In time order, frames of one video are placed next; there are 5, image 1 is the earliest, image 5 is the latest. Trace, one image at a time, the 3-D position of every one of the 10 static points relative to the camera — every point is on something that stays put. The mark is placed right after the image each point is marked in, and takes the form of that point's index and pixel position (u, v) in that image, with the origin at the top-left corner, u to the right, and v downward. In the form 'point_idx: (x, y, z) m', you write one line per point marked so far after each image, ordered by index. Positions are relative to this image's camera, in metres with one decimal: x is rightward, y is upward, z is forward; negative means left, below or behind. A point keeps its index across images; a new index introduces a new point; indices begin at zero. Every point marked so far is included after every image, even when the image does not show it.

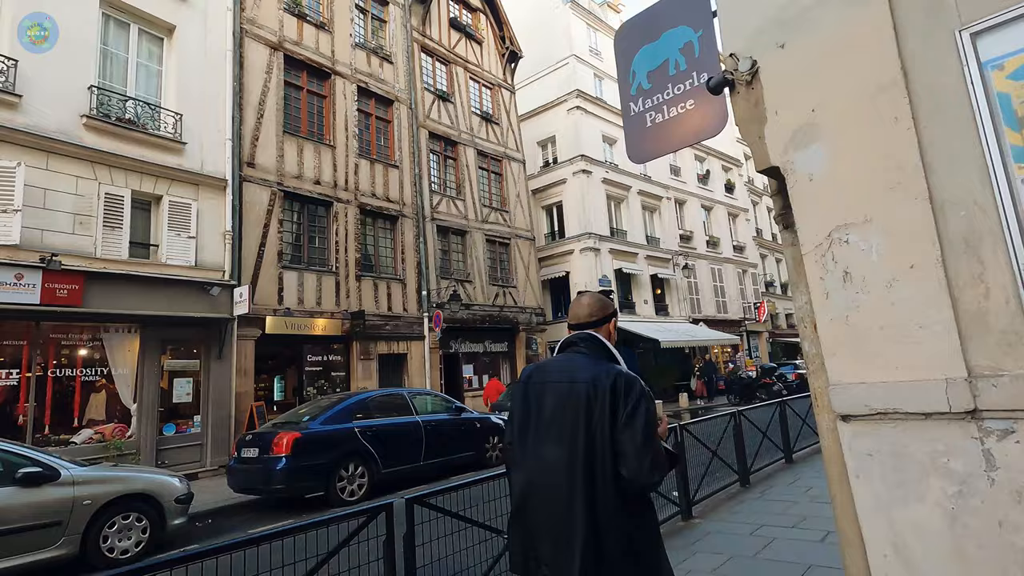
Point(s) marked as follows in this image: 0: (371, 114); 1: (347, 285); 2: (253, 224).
0: (-3.9, +4.8, +14.9) m
1: (-4.1, +0.1, +13.3) m
2: (-5.7, +1.4, +11.7) m
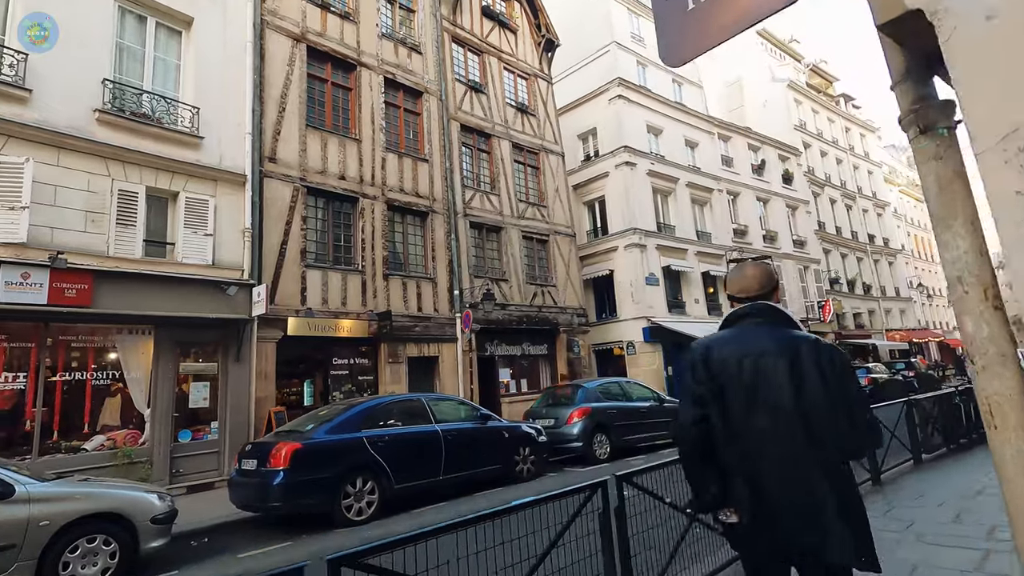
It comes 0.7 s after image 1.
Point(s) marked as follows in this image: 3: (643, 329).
0: (-3.0, +4.8, +14.3) m
1: (-3.2, +0.1, +12.6) m
2: (-5.0, +1.4, +11.3) m
3: (+4.9, -1.5, +20.0) m
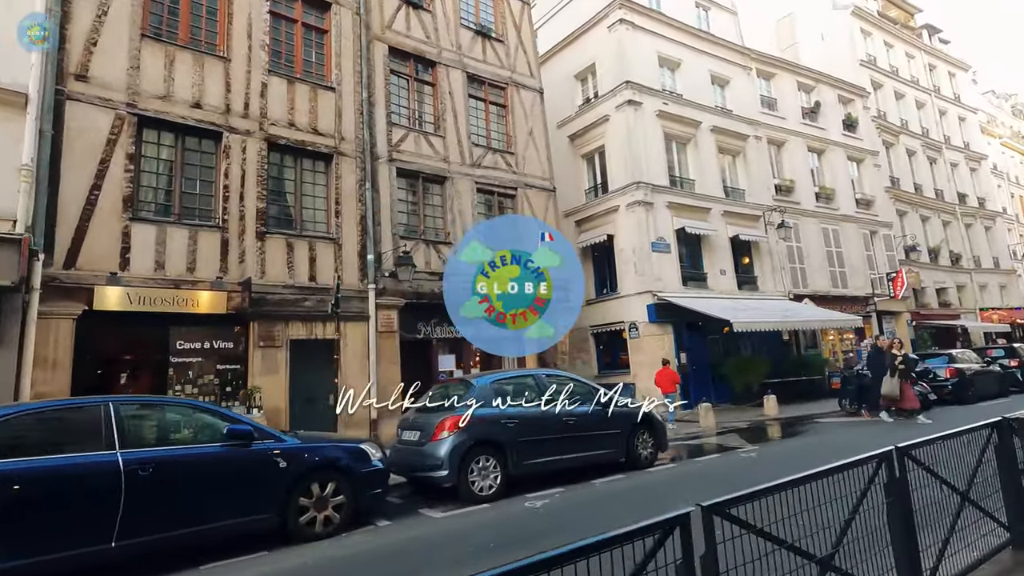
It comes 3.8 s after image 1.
0: (-4.5, +5.6, +11.2) m
1: (-4.9, +0.8, +9.7) m
2: (-6.8, +2.0, +8.5) m
3: (+4.0, -0.6, +16.0) m
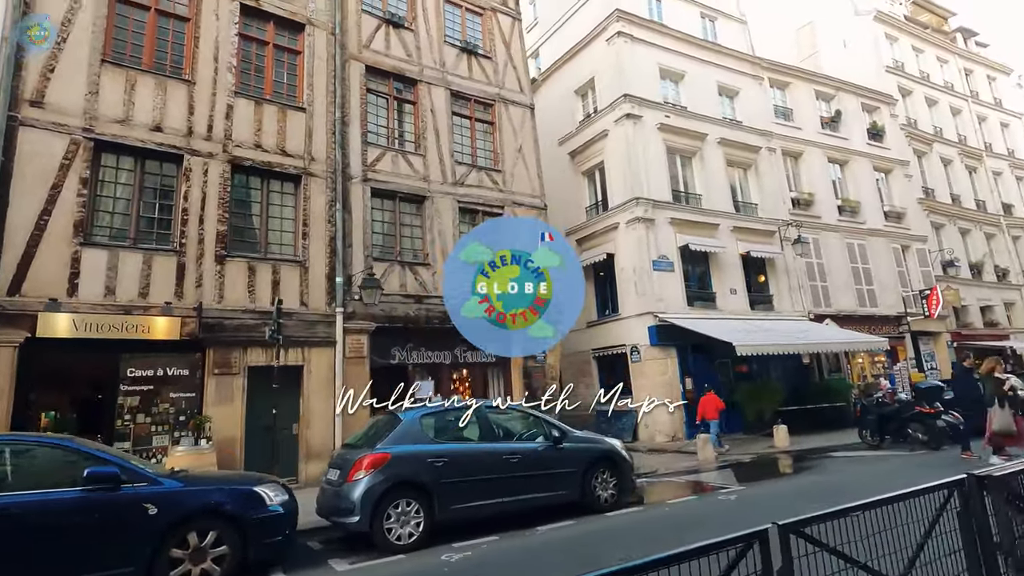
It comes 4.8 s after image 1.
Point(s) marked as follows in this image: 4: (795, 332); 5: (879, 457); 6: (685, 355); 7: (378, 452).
0: (-5.1, +5.1, +11.1) m
1: (-5.5, +0.3, +9.4) m
2: (-7.5, +1.6, +8.4) m
3: (+3.8, -1.1, +15.1) m
4: (+8.5, -1.3, +16.2) m
5: (+7.6, -3.5, +11.0) m
6: (+5.0, -1.9, +15.5) m
7: (-1.5, -1.8, +5.8) m
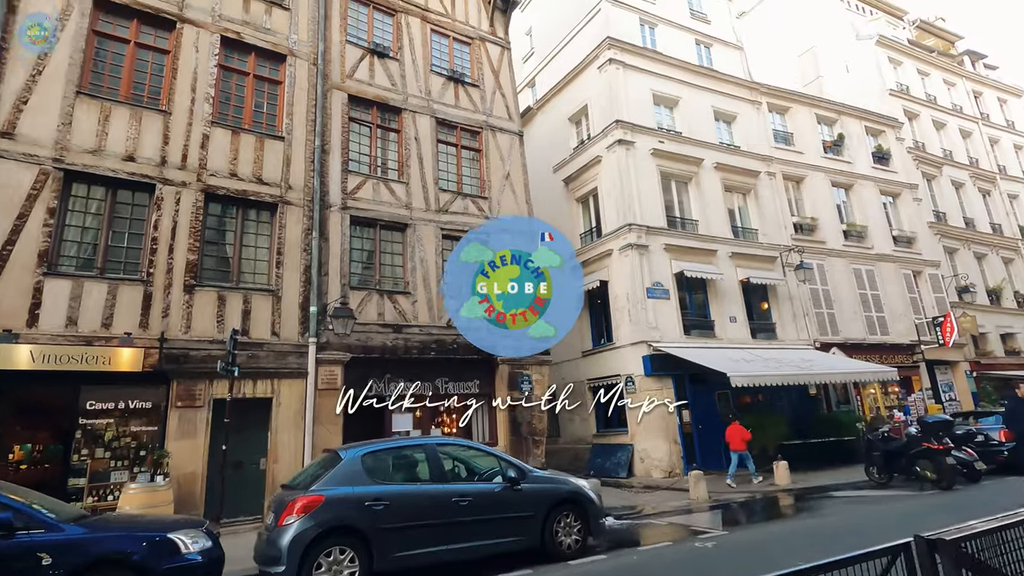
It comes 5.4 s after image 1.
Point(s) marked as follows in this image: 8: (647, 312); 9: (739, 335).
0: (-5.5, +4.5, +11.1) m
1: (-5.9, -0.2, +9.2) m
2: (-8.0, +1.1, +8.3) m
3: (+3.5, -1.9, +14.6) m
4: (+8.2, -2.1, +15.5) m
5: (+7.1, -4.0, +10.3) m
6: (+4.7, -2.7, +14.9) m
7: (-2.0, -2.1, +5.4) m
8: (+3.8, -0.7, +15.0) m
9: (+6.9, -1.4, +16.4) m
